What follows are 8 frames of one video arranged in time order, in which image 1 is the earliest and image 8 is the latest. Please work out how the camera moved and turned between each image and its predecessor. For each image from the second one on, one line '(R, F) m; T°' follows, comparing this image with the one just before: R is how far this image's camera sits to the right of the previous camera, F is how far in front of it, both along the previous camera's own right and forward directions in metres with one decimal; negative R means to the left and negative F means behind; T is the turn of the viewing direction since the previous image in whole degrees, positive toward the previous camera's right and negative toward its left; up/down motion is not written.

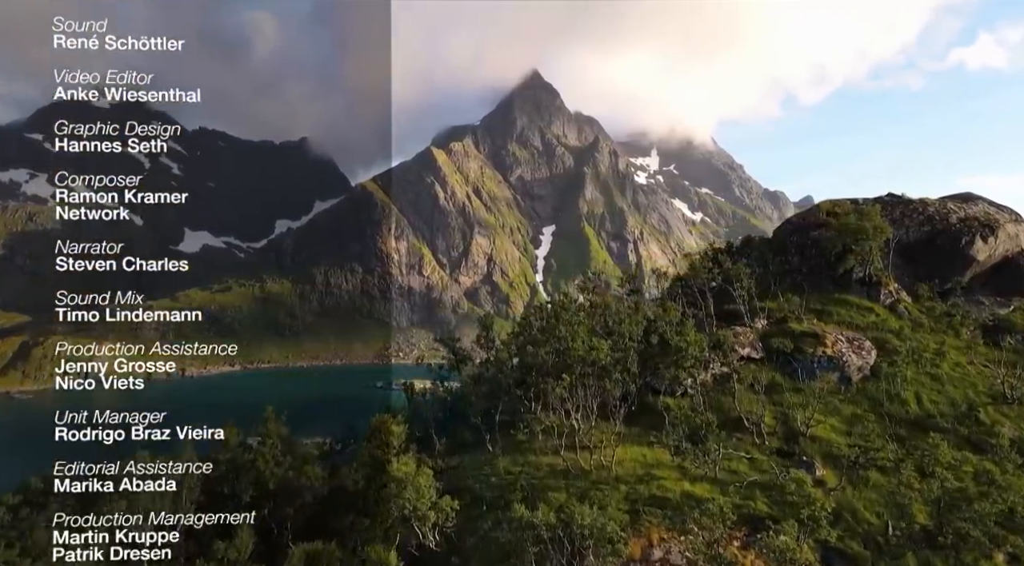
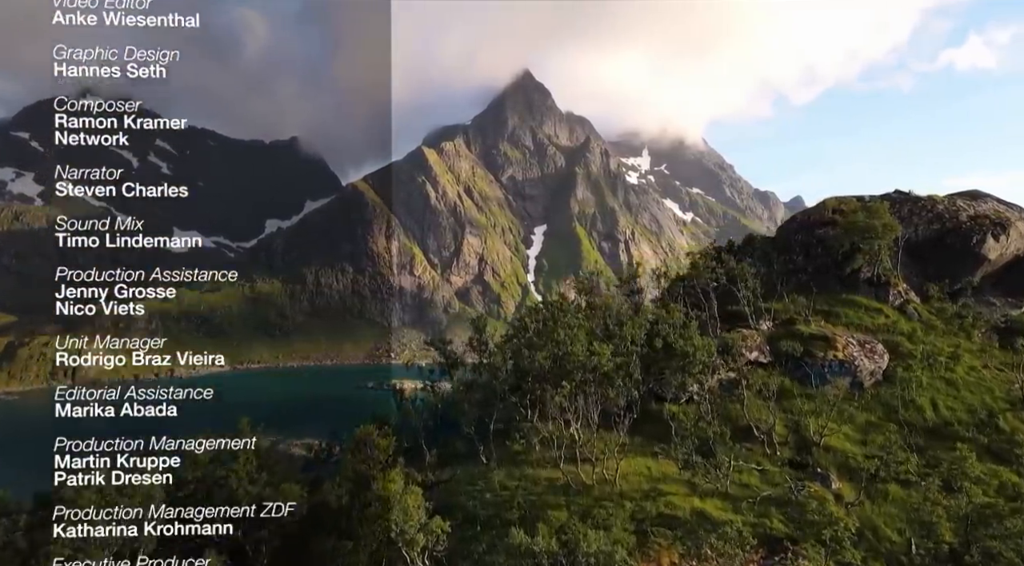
(-0.1, +1.5) m; +1°
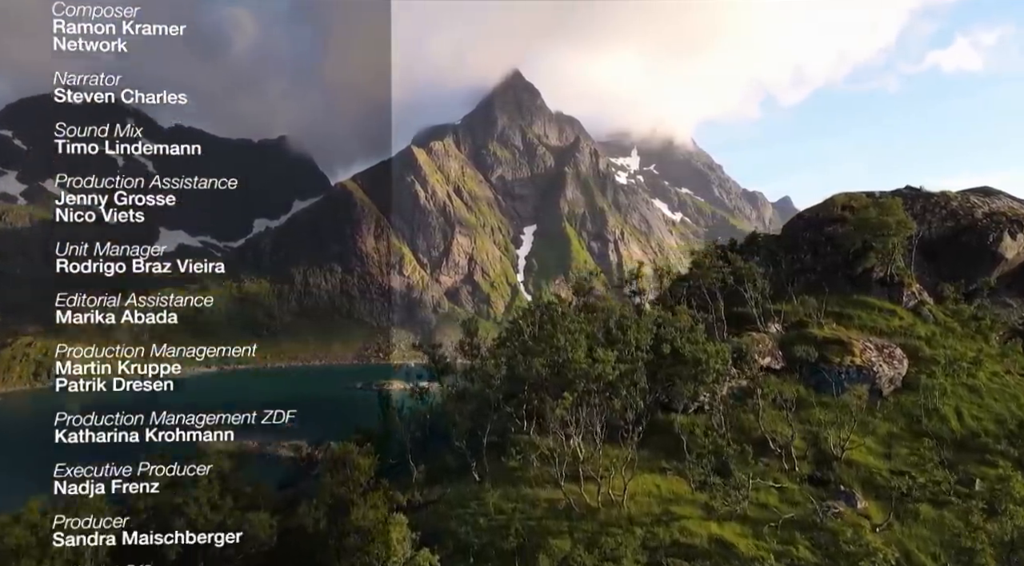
(-0.2, +1.8) m; +1°
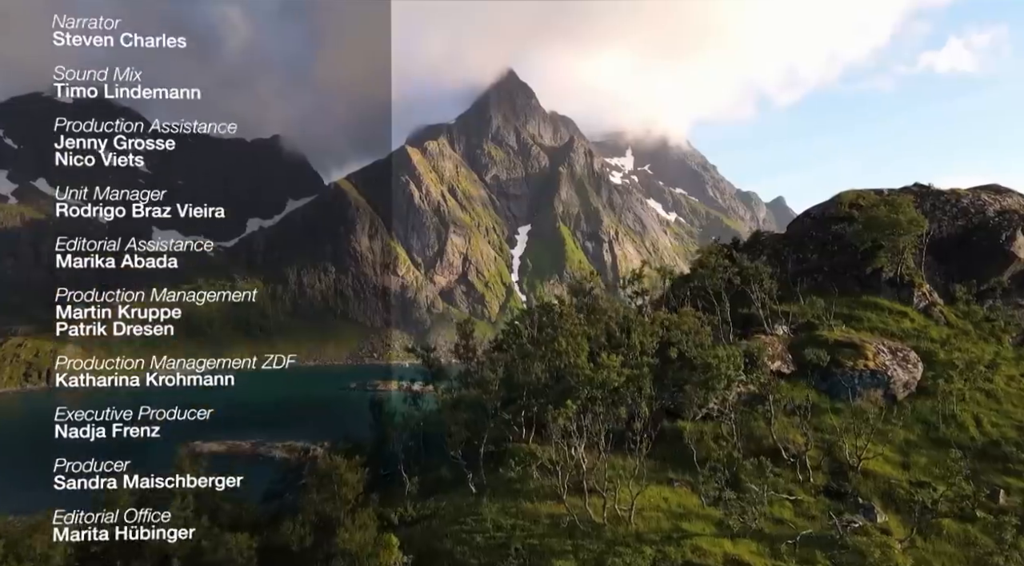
(-0.1, +1.1) m; 0°
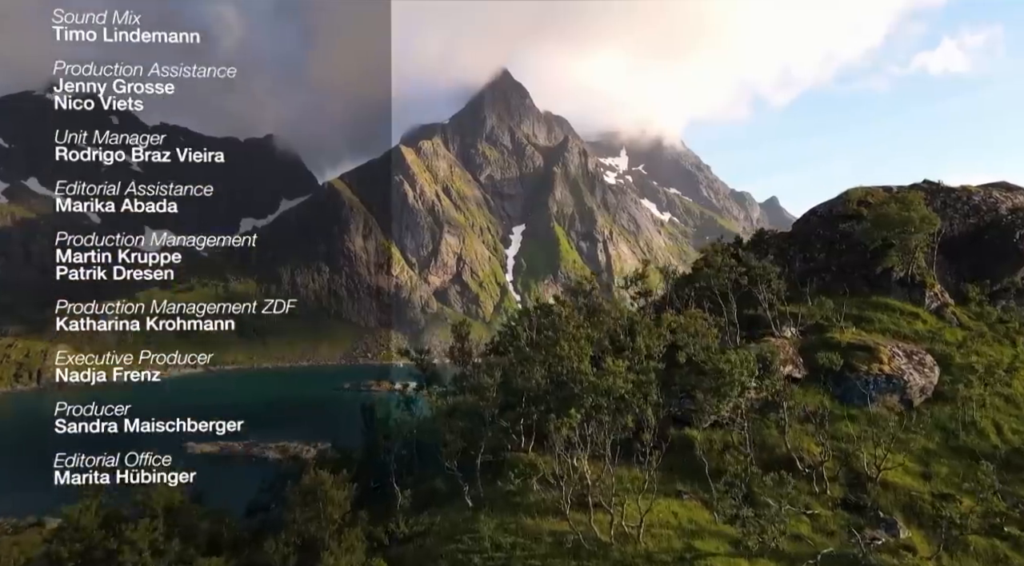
(-0.1, +1.1) m; 0°
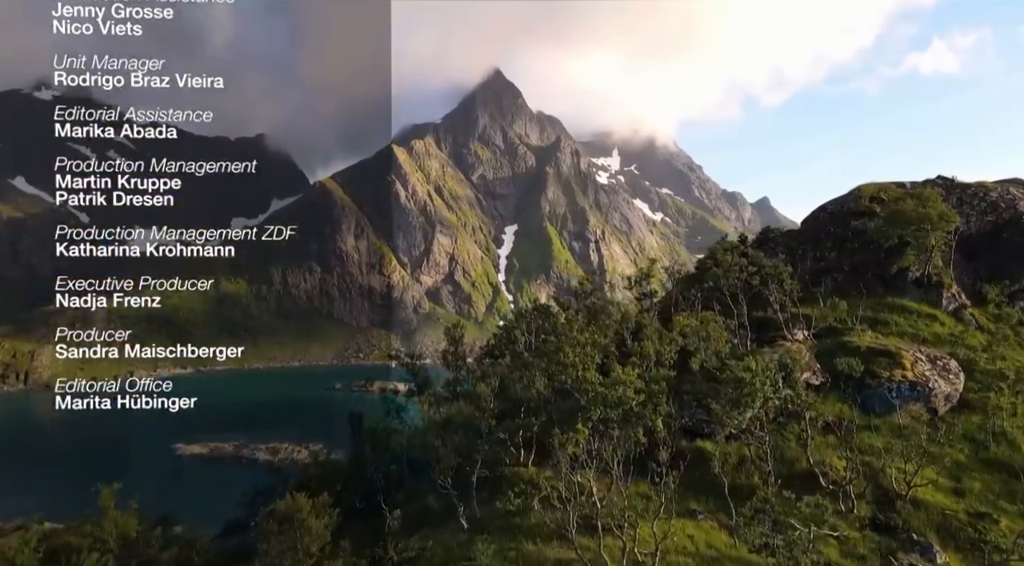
(-0.1, +1.5) m; +1°
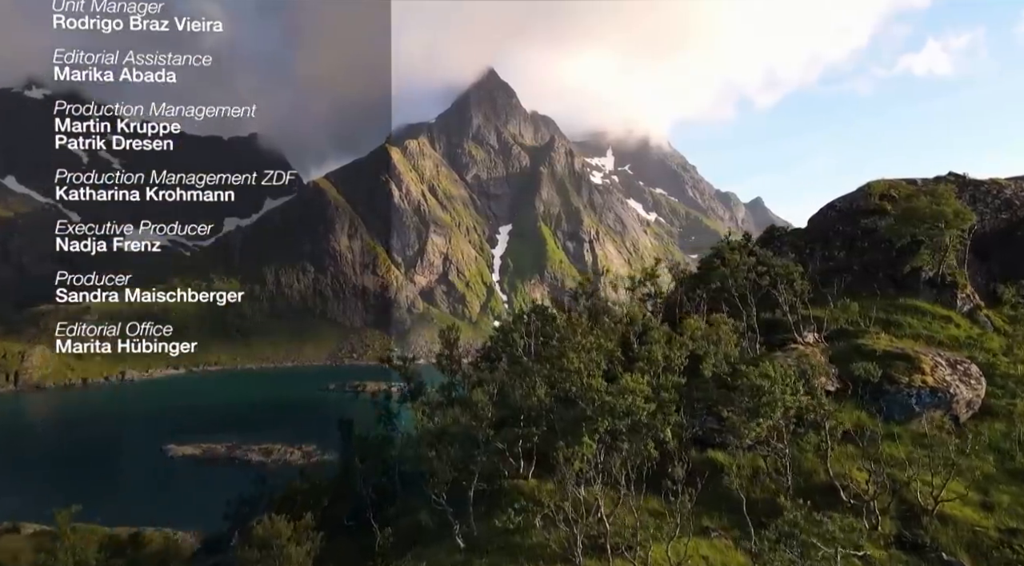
(-0.1, +1.1) m; 0°
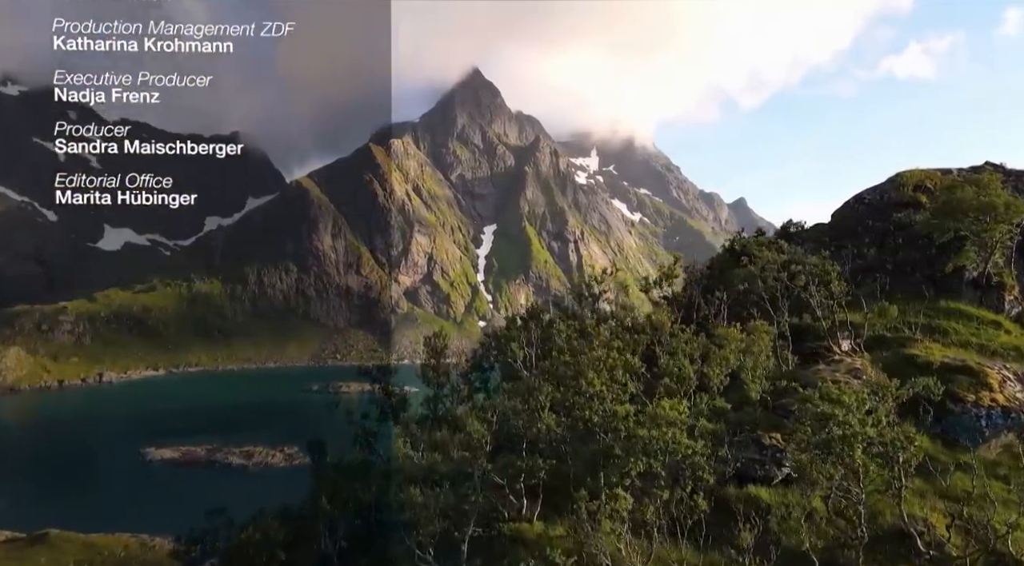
(-0.3, +3.0) m; +1°
